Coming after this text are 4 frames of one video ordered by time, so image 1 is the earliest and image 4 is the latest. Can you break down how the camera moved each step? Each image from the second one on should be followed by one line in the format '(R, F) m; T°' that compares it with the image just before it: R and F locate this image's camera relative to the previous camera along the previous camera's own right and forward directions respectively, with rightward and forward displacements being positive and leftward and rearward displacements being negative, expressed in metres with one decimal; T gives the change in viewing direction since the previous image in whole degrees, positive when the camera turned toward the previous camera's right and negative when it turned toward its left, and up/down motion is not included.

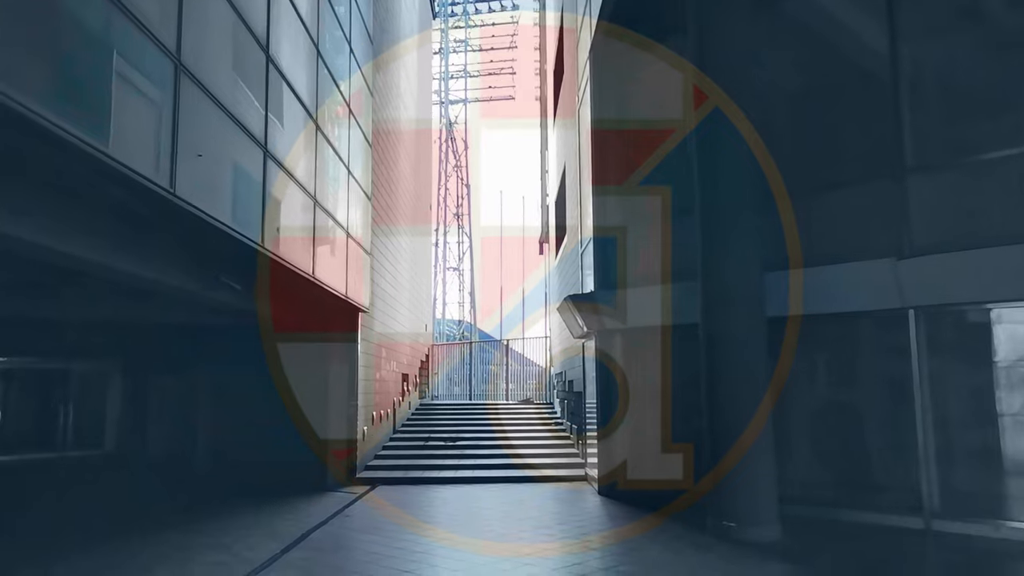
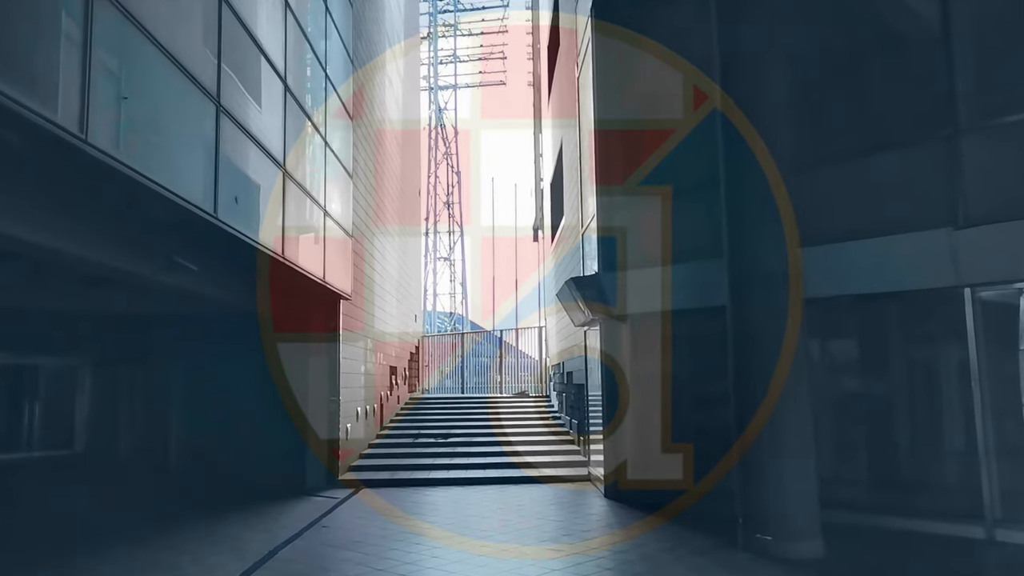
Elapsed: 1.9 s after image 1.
(0.0, +0.7) m; +1°
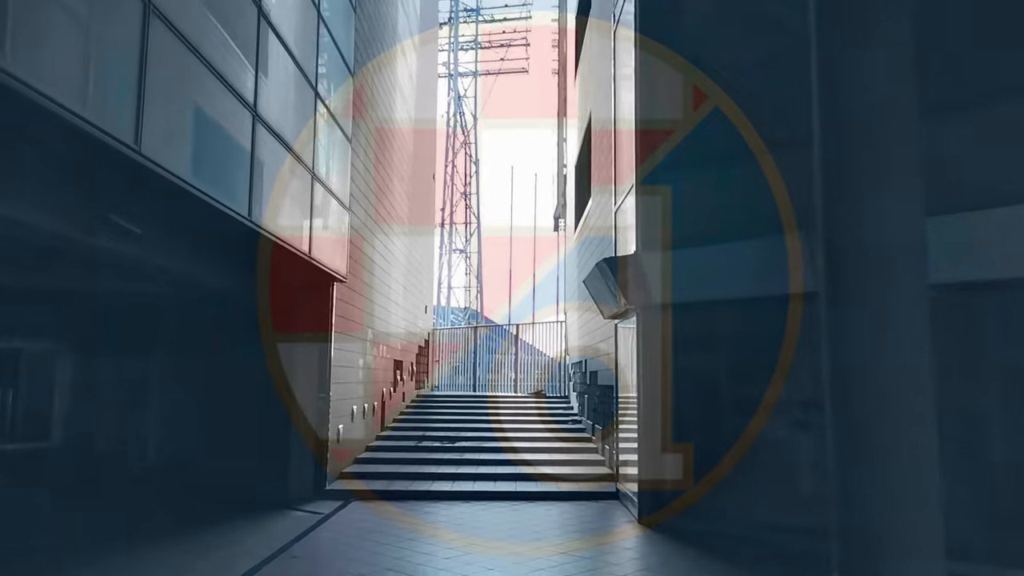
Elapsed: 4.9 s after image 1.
(0.0, +1.1) m; -1°
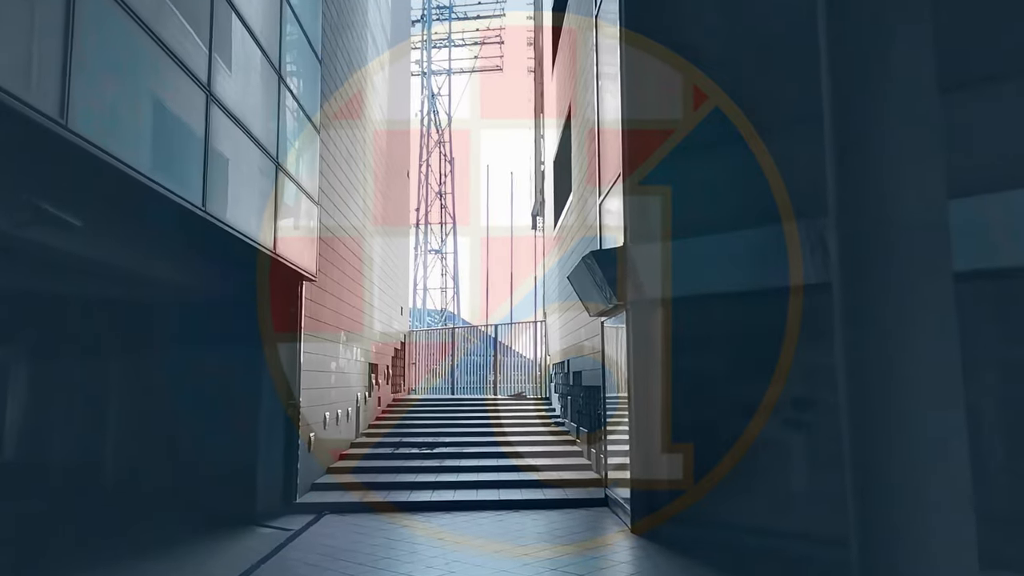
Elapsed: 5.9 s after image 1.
(0.0, +0.3) m; +2°
